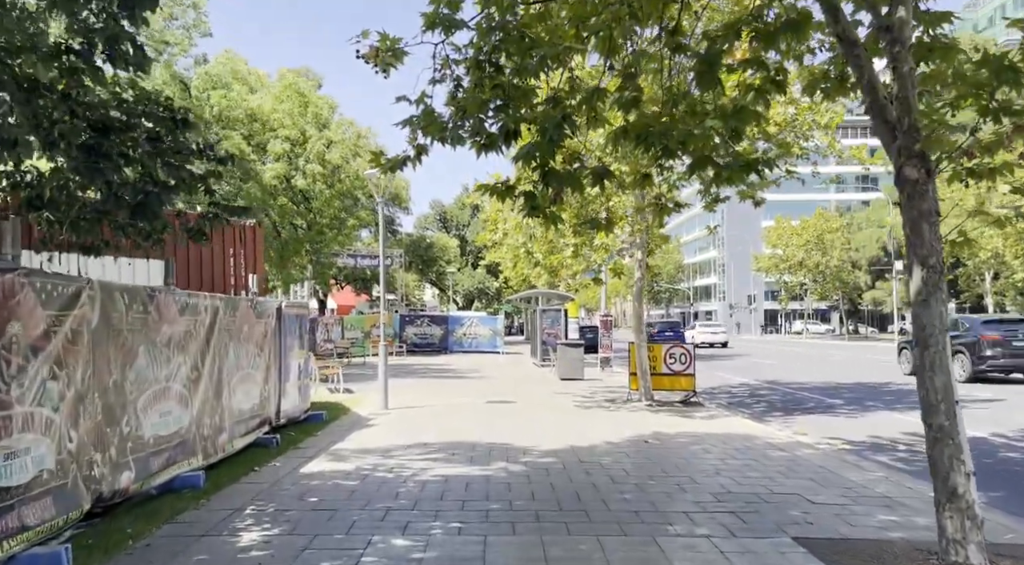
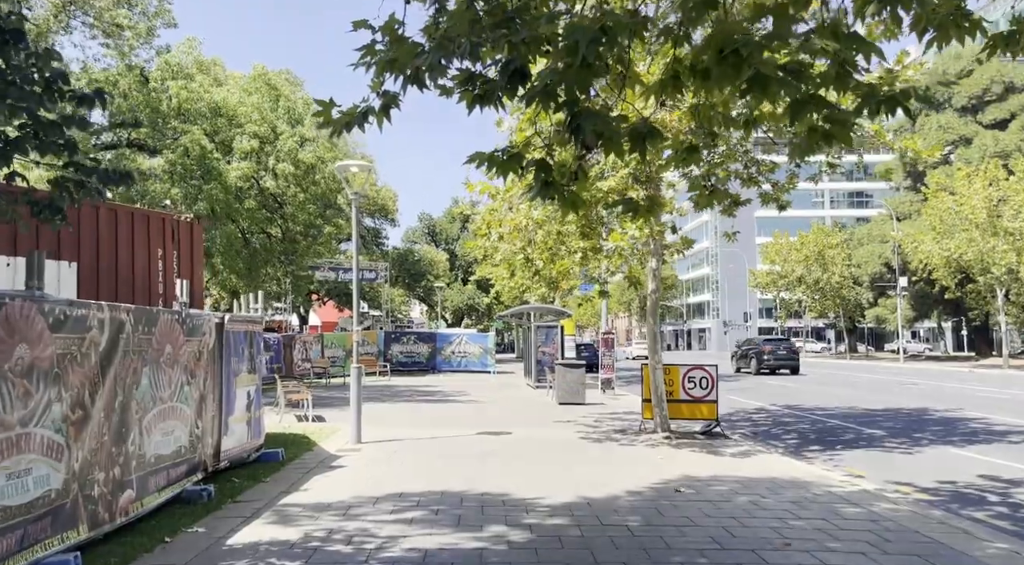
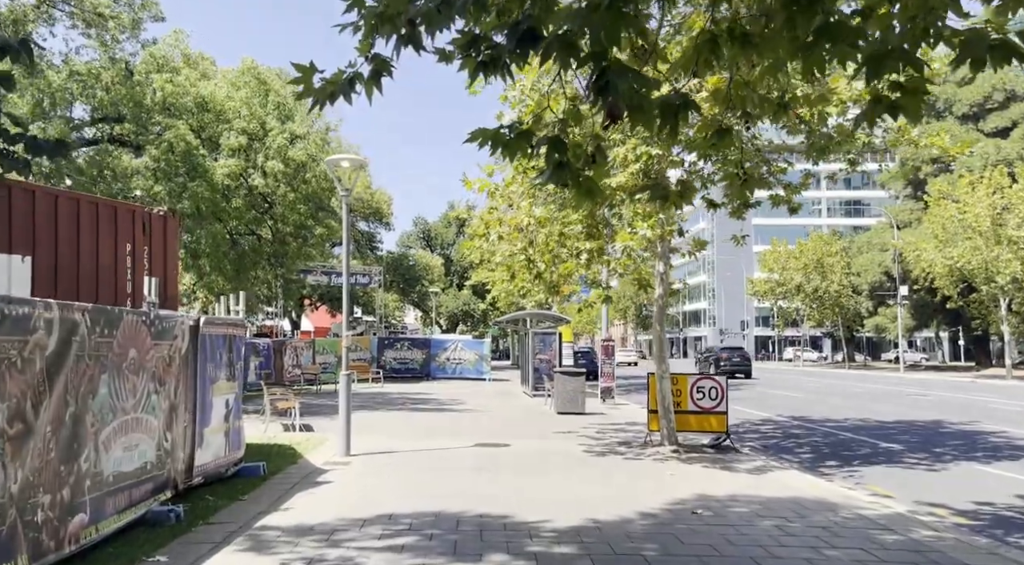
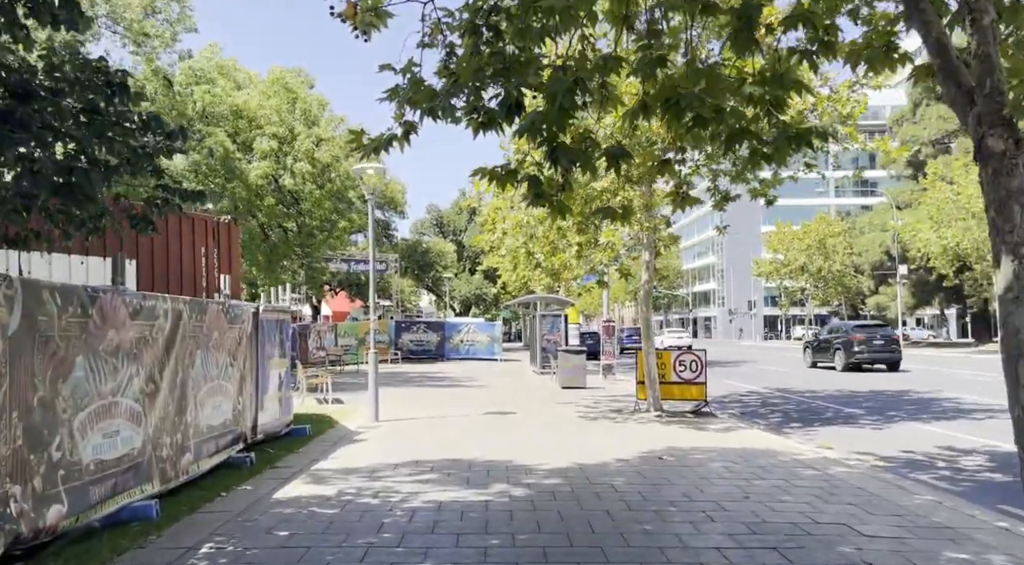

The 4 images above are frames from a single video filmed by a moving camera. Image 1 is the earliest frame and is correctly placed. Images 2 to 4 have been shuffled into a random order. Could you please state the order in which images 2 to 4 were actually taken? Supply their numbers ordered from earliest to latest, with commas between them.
4, 2, 3
